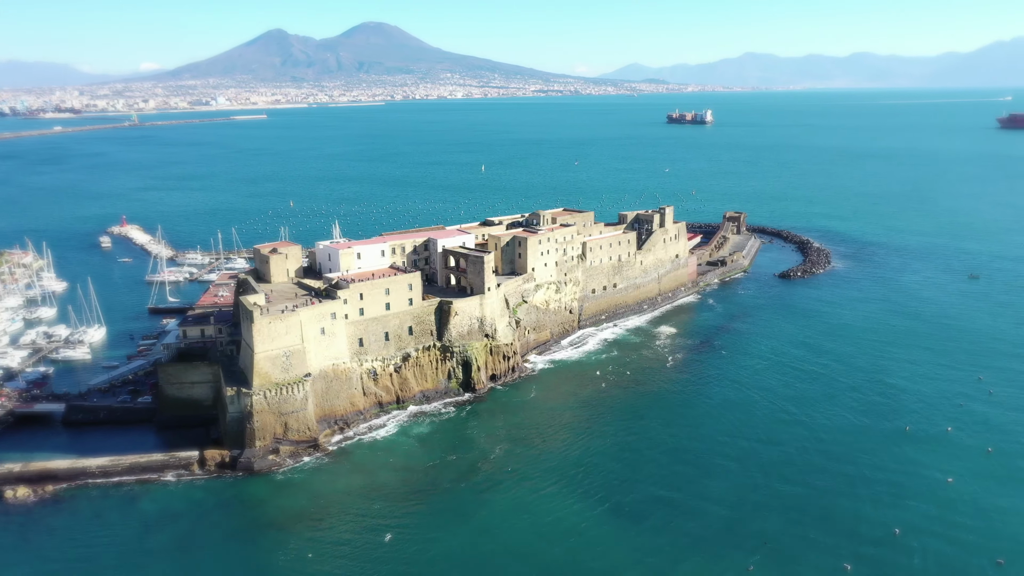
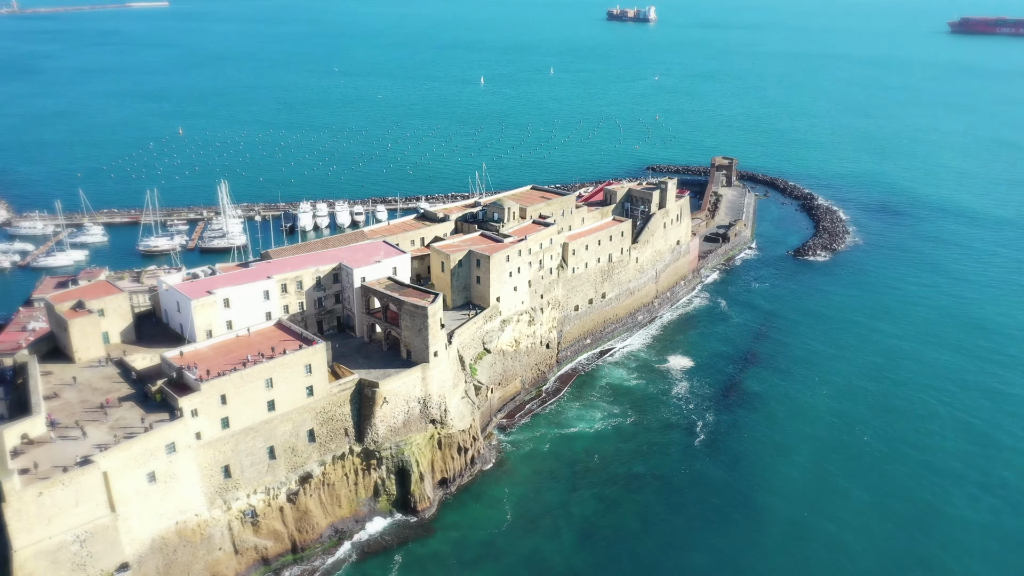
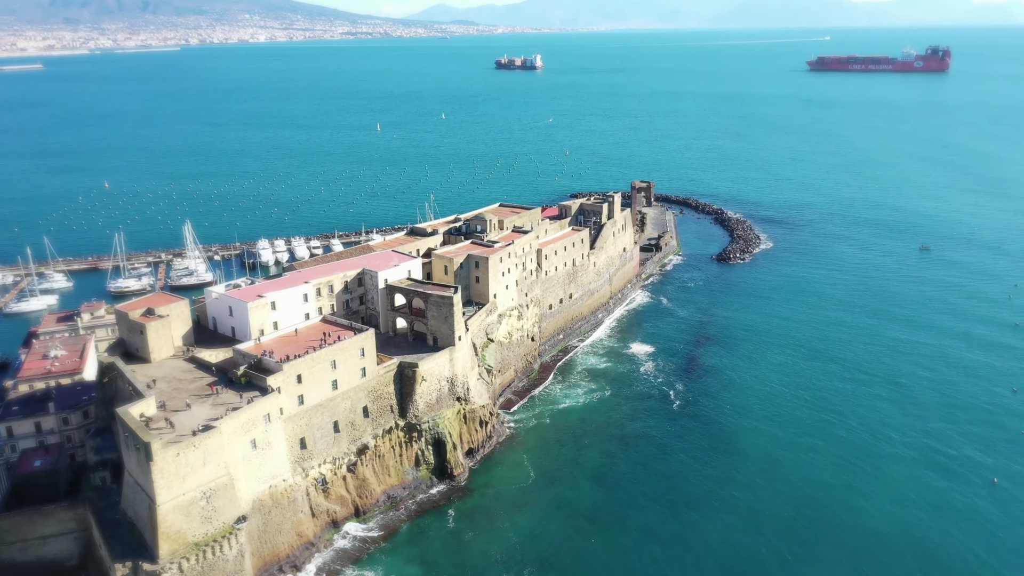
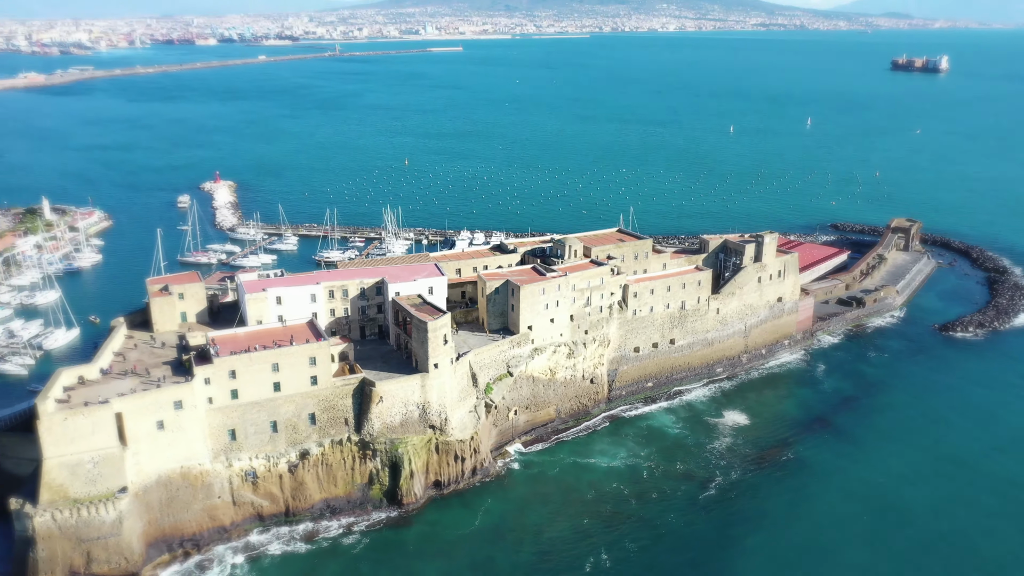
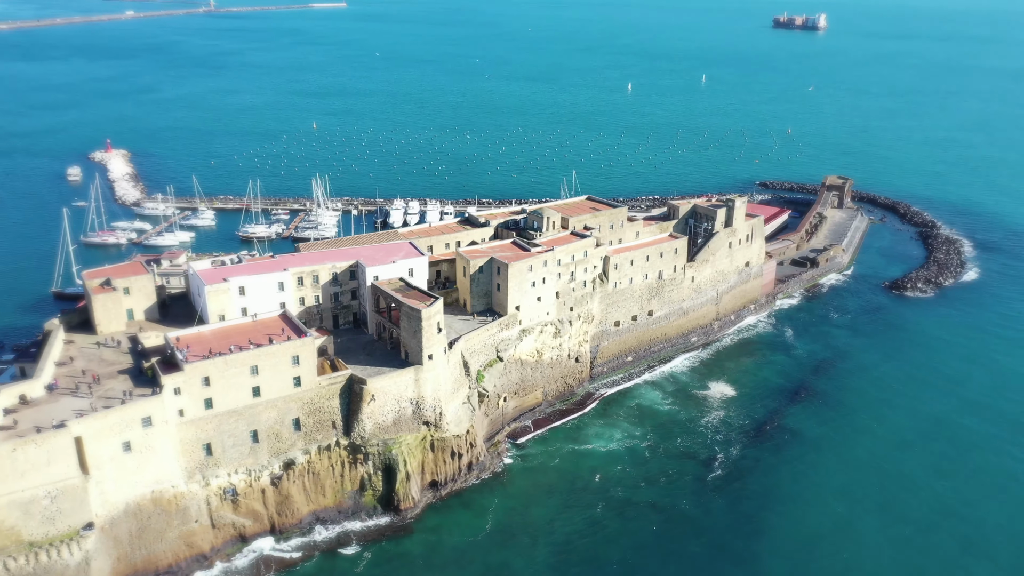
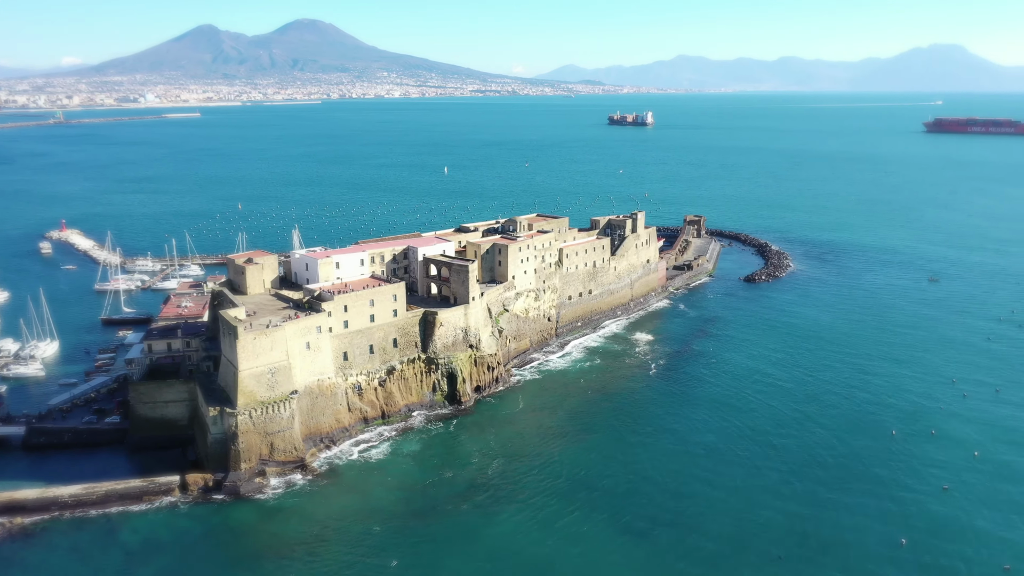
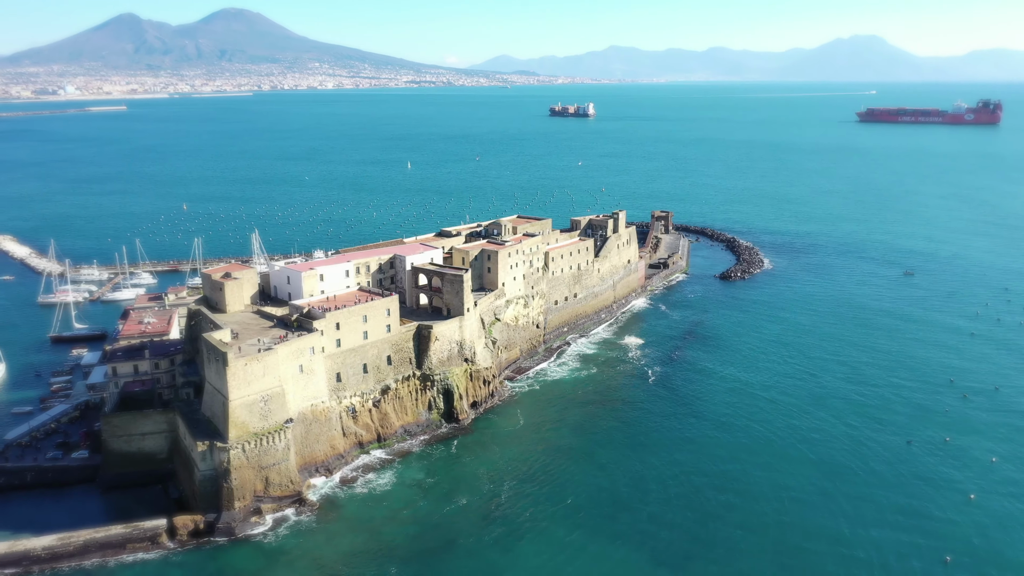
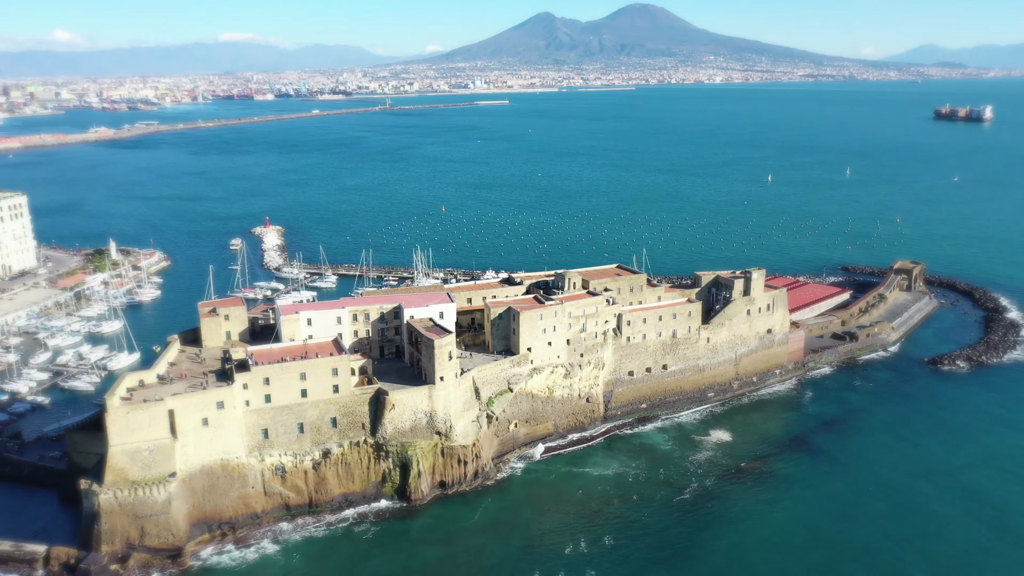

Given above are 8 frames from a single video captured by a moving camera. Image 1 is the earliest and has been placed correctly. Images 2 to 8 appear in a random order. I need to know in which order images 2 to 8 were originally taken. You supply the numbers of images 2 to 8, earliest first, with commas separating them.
6, 7, 3, 2, 5, 4, 8
